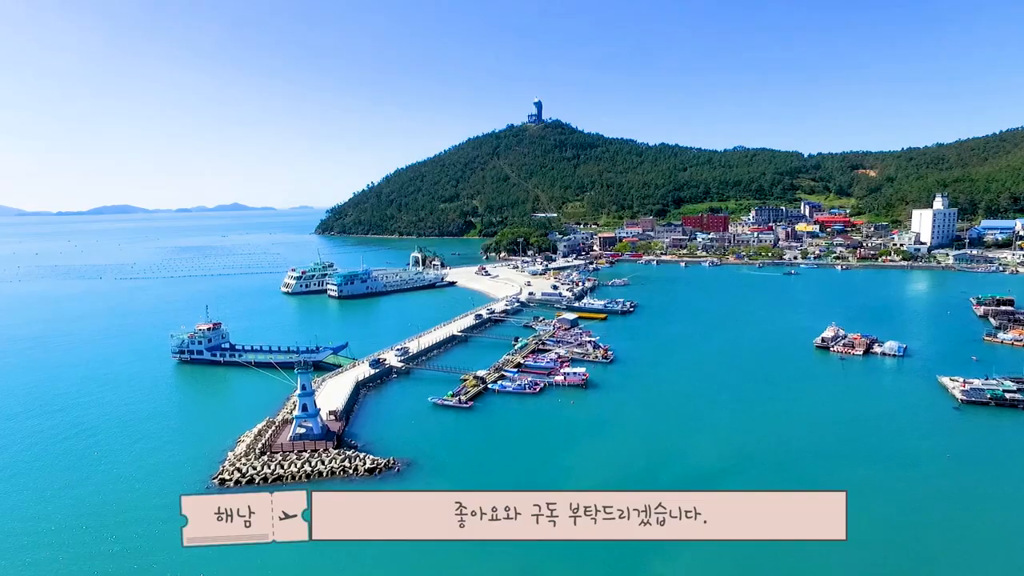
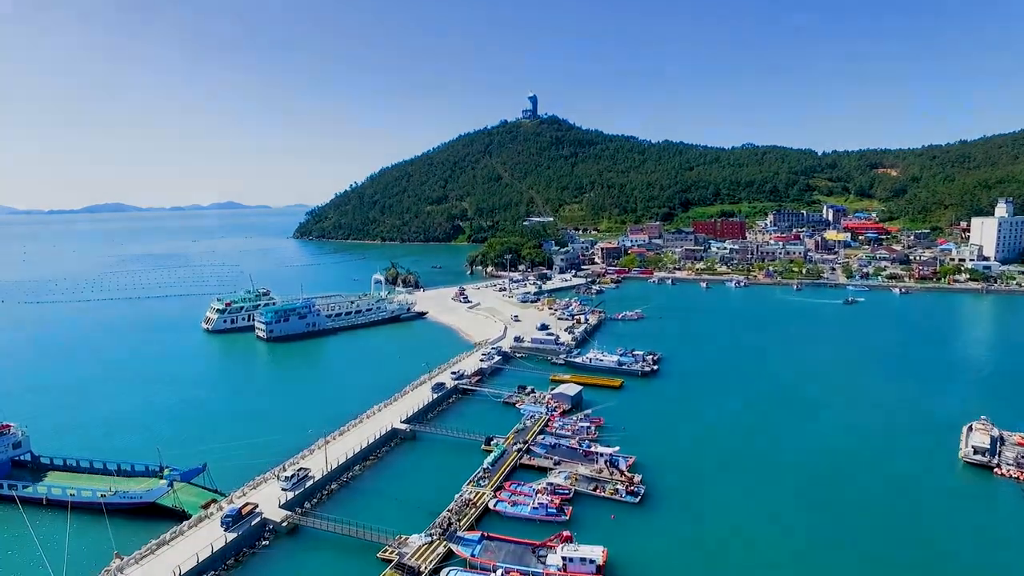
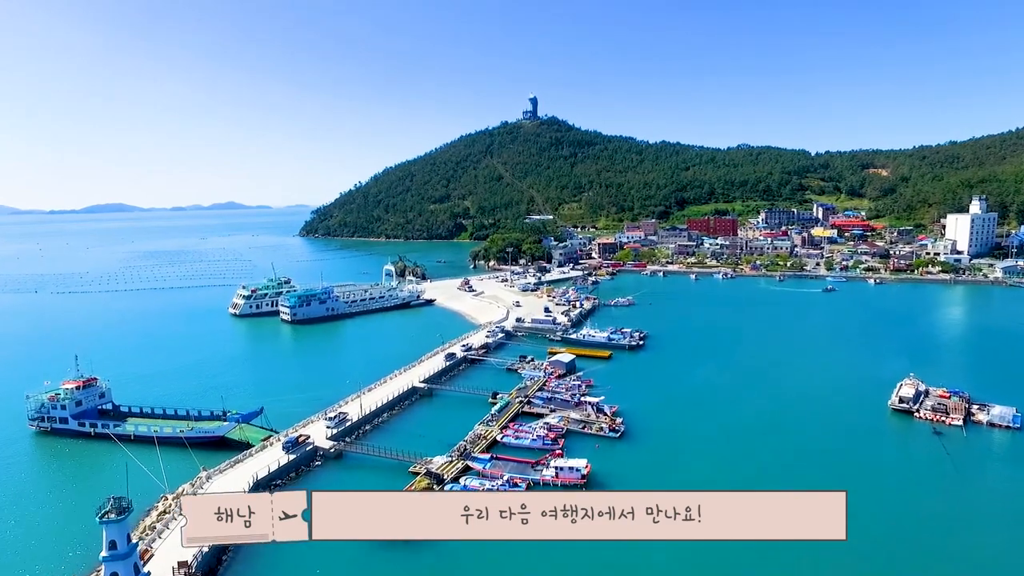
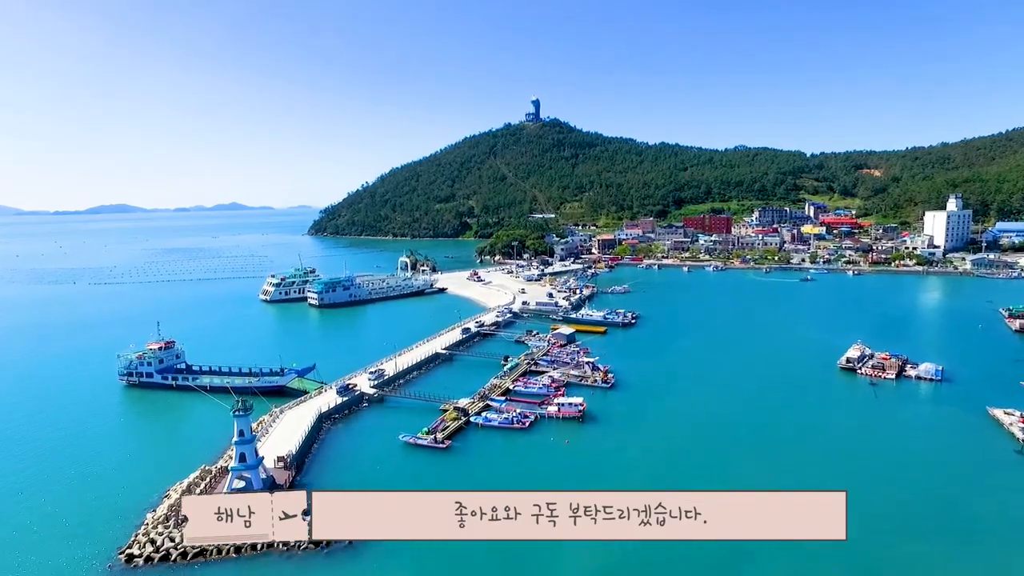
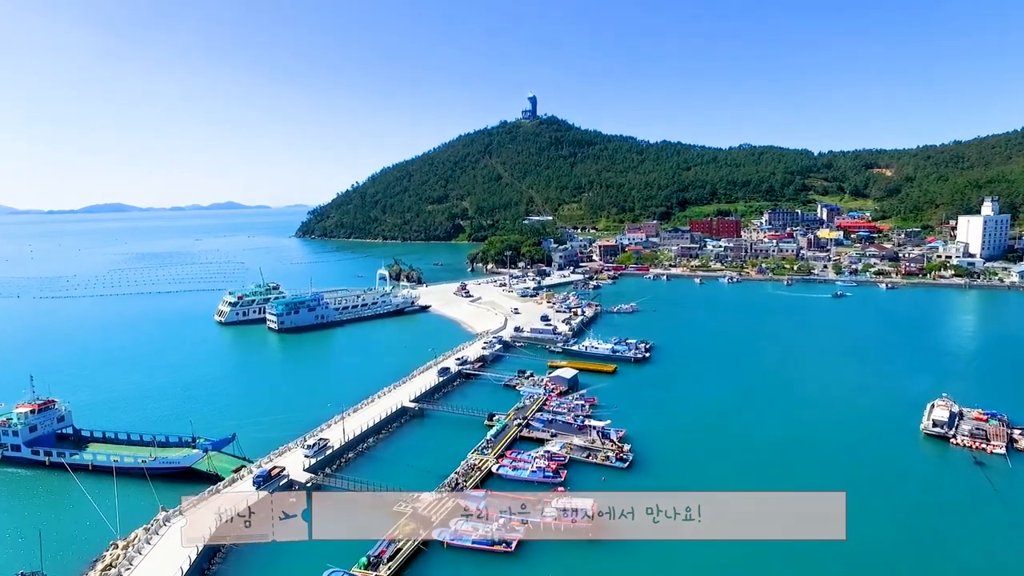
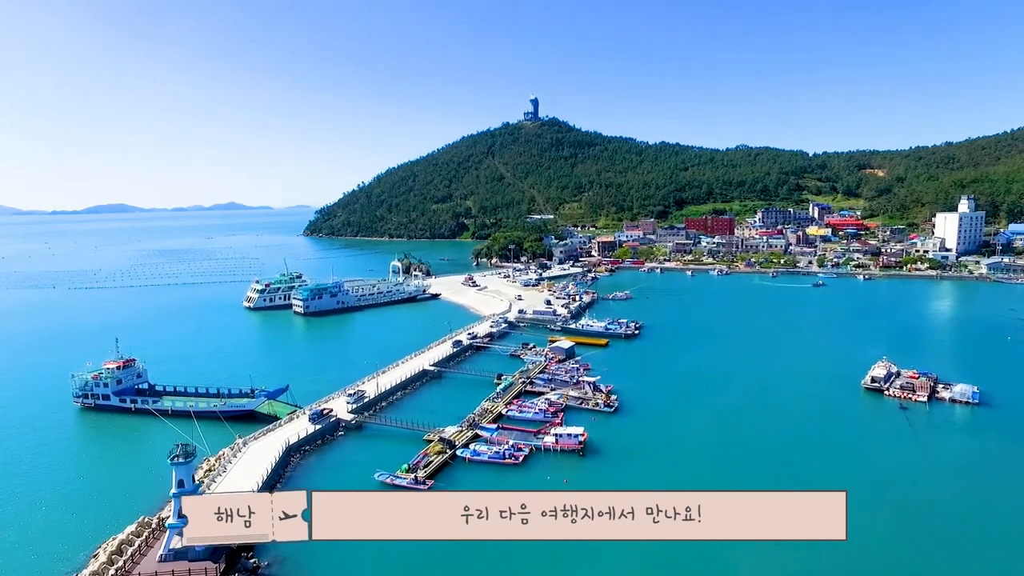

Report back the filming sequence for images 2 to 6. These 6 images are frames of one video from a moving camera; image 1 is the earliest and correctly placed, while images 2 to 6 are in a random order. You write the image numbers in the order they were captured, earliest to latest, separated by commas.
4, 6, 3, 5, 2
